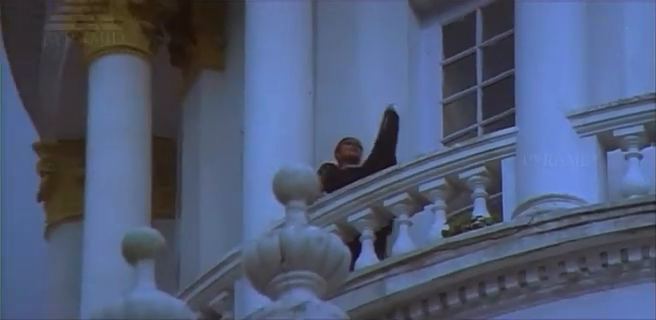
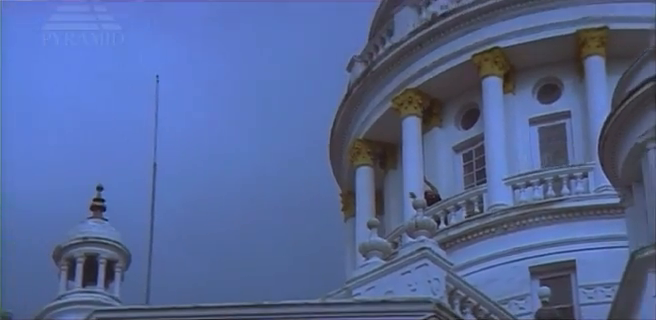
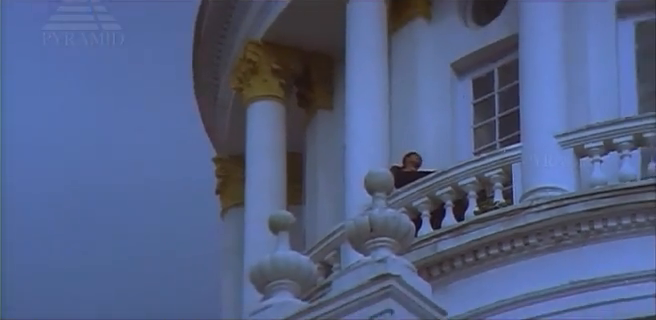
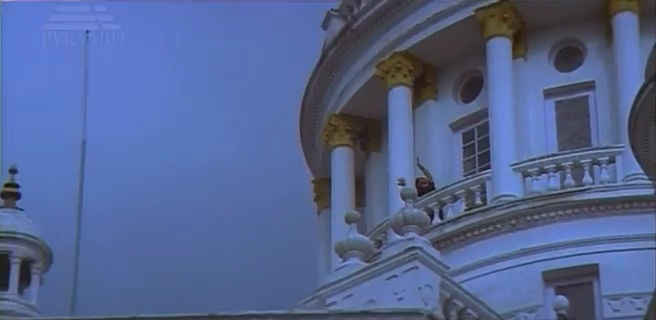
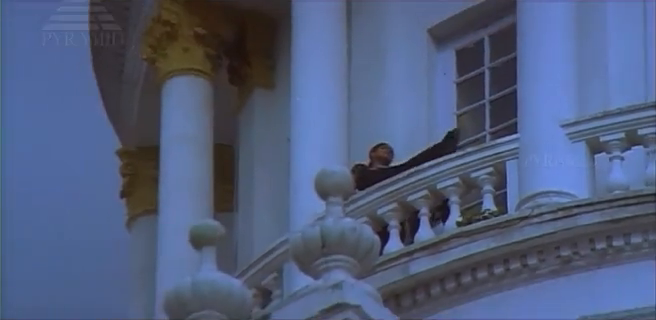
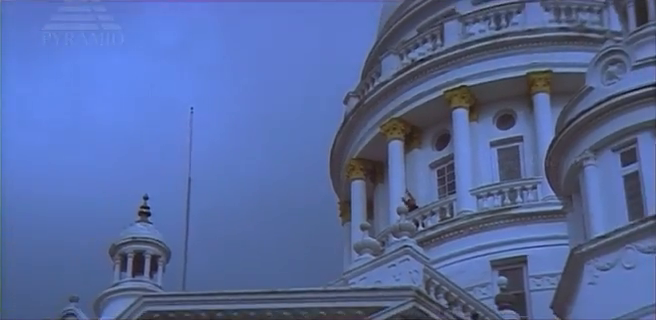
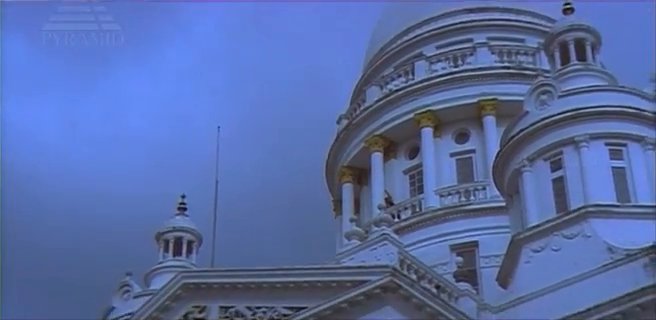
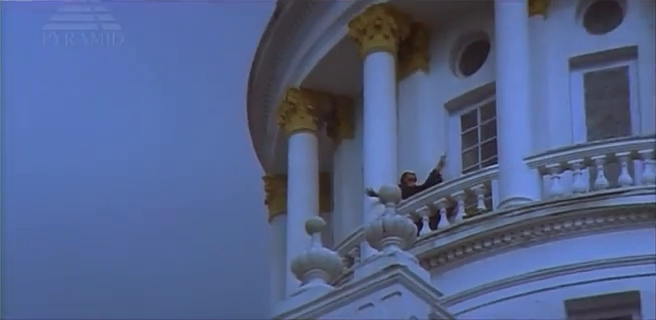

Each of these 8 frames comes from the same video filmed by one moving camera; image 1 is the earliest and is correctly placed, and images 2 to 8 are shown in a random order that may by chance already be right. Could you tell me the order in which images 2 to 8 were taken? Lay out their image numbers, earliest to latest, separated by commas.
5, 3, 8, 4, 2, 6, 7
